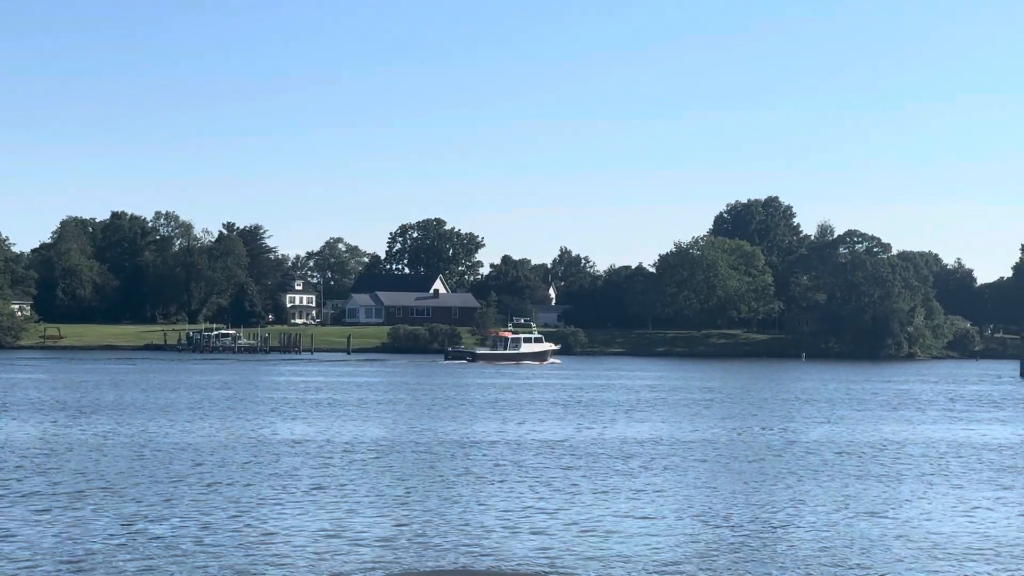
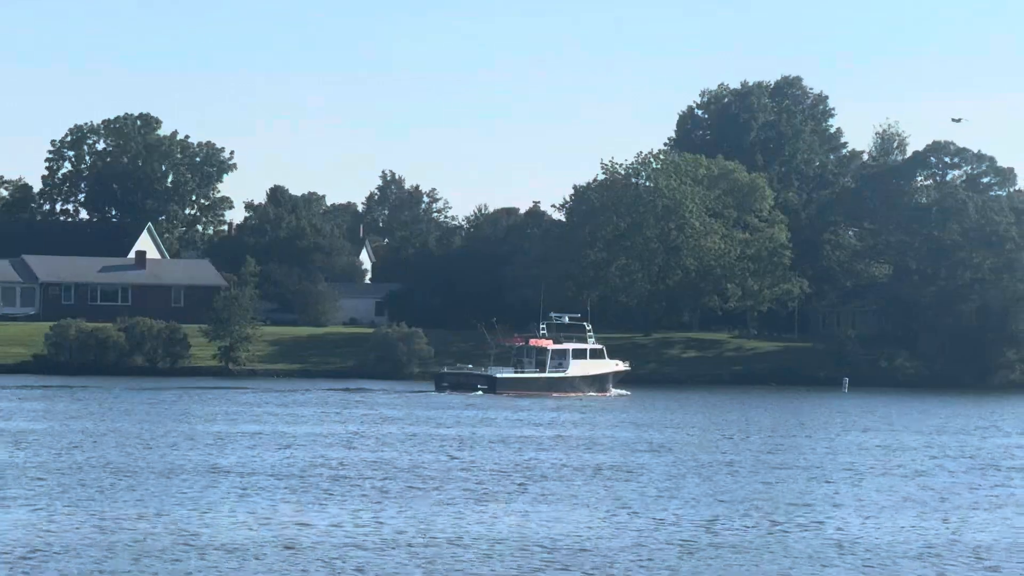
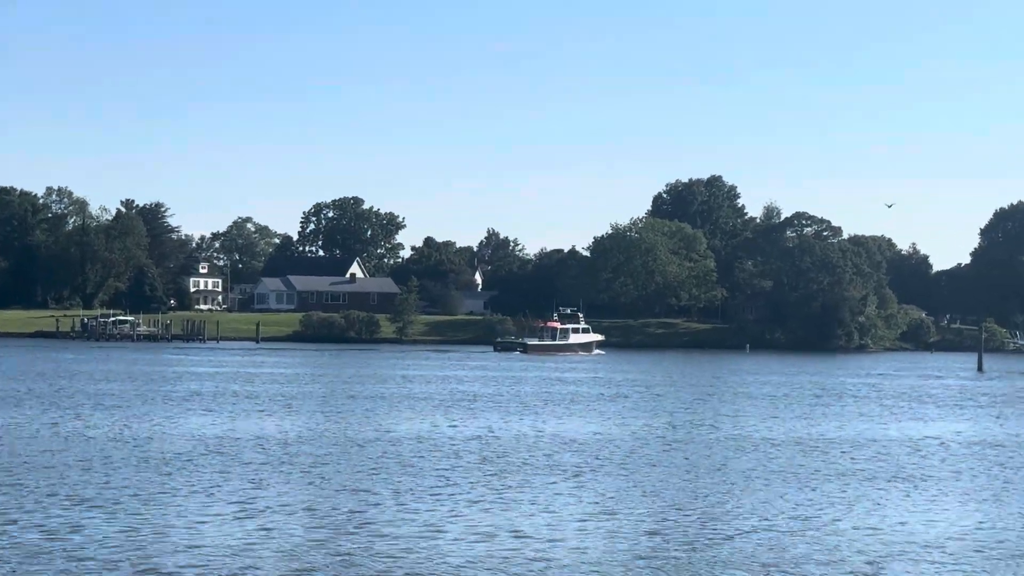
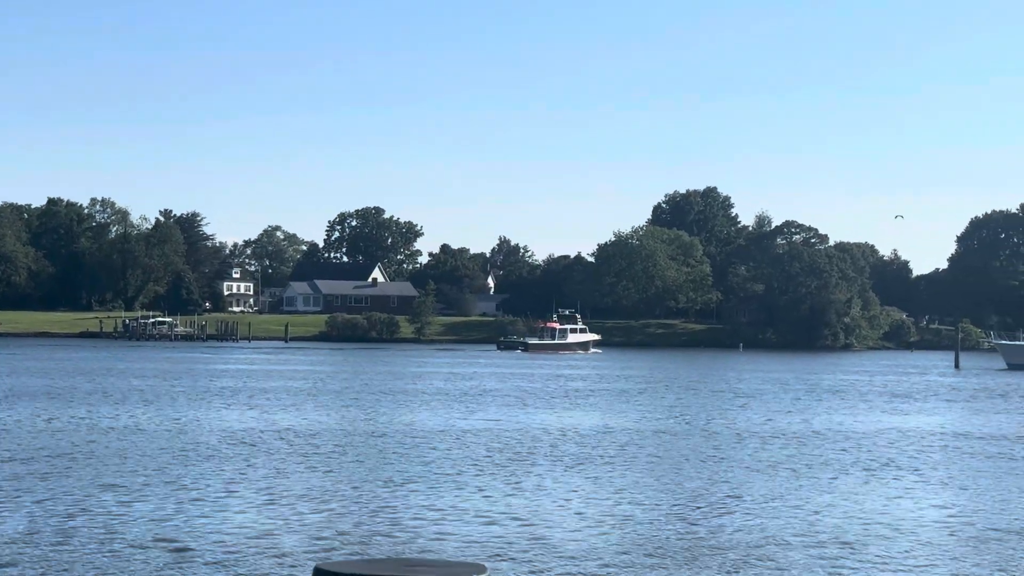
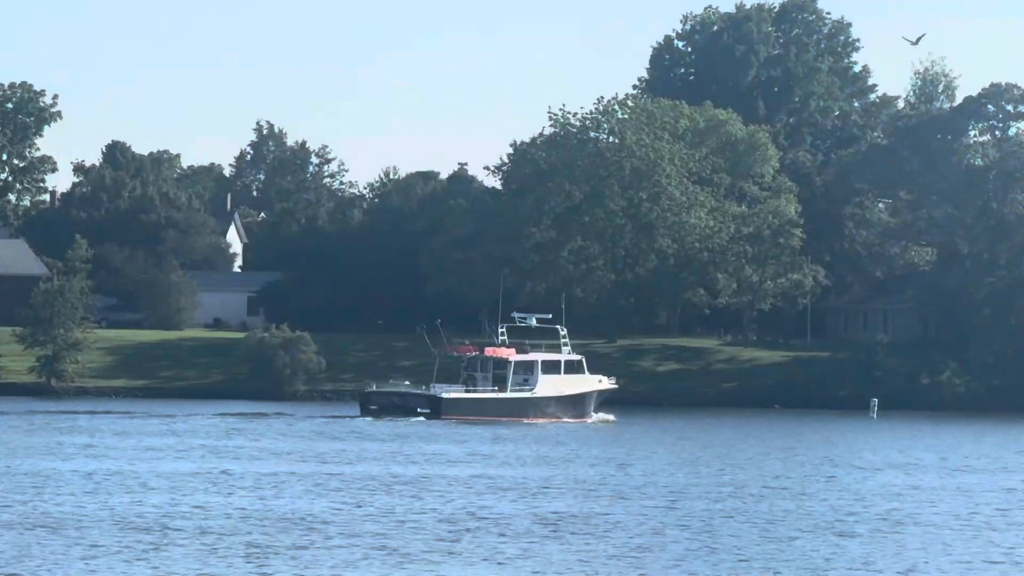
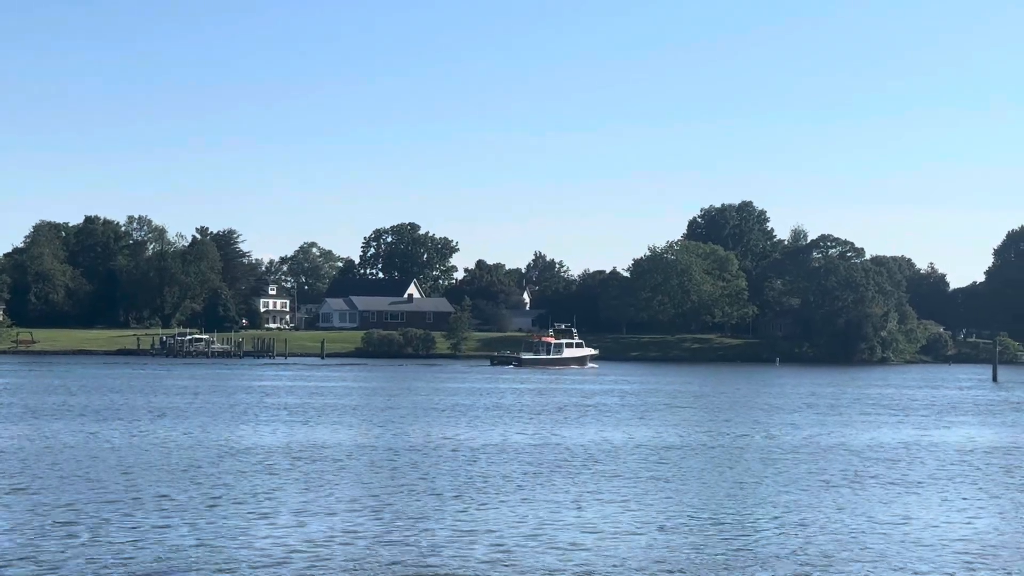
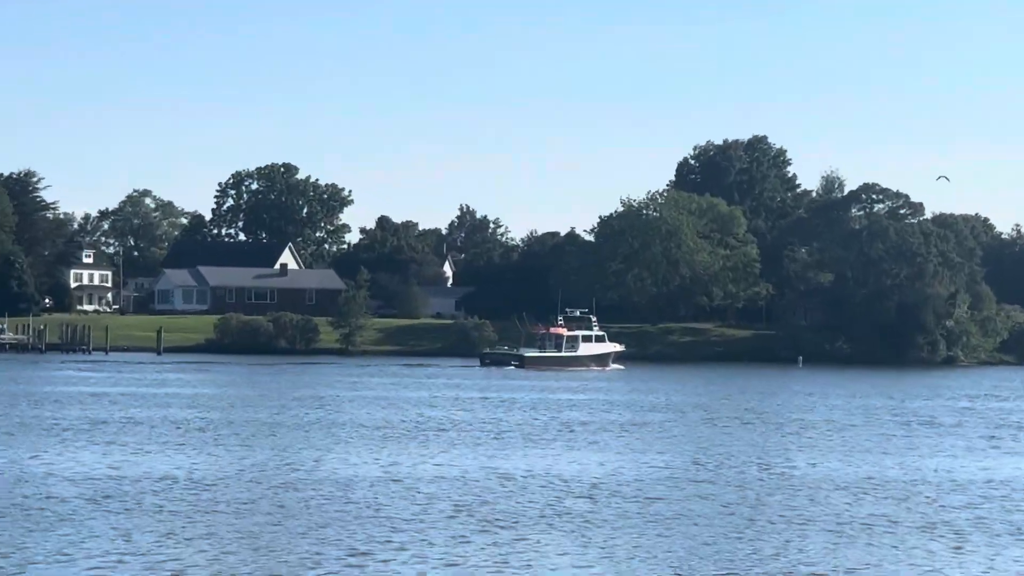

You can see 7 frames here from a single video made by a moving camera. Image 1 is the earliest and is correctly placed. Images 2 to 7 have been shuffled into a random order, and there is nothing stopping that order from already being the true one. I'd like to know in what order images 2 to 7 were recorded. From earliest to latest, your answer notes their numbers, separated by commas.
6, 4, 3, 7, 2, 5
